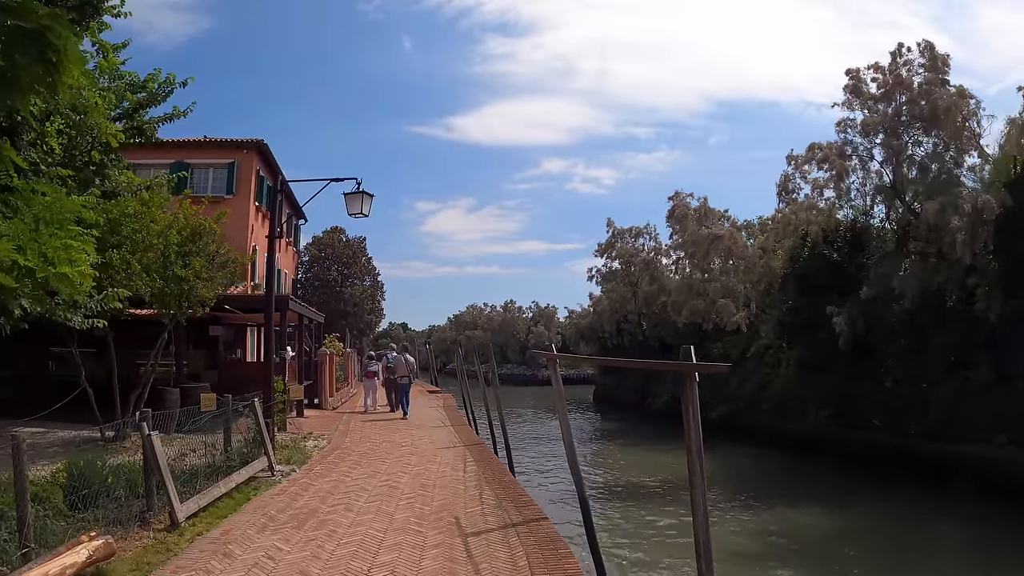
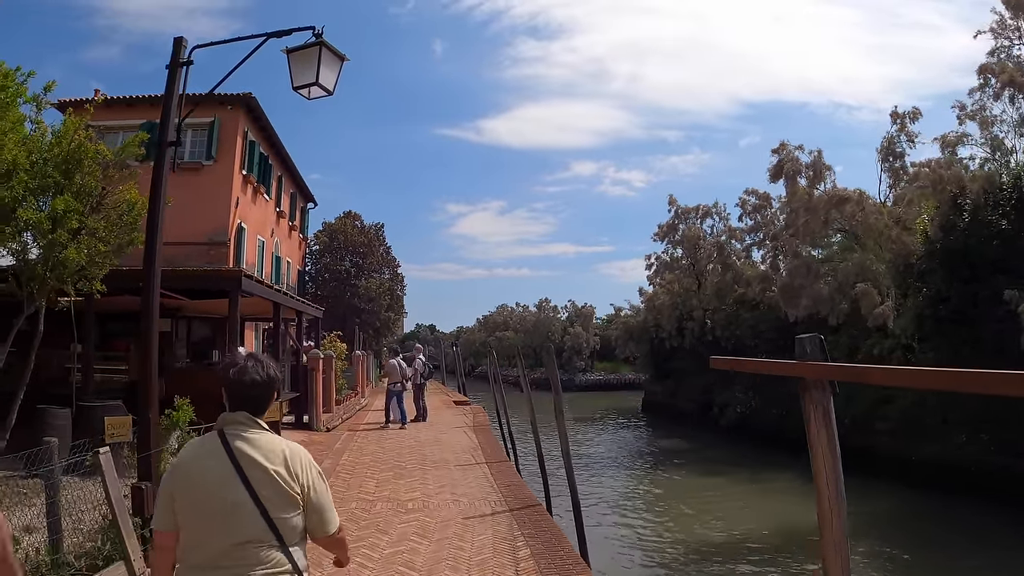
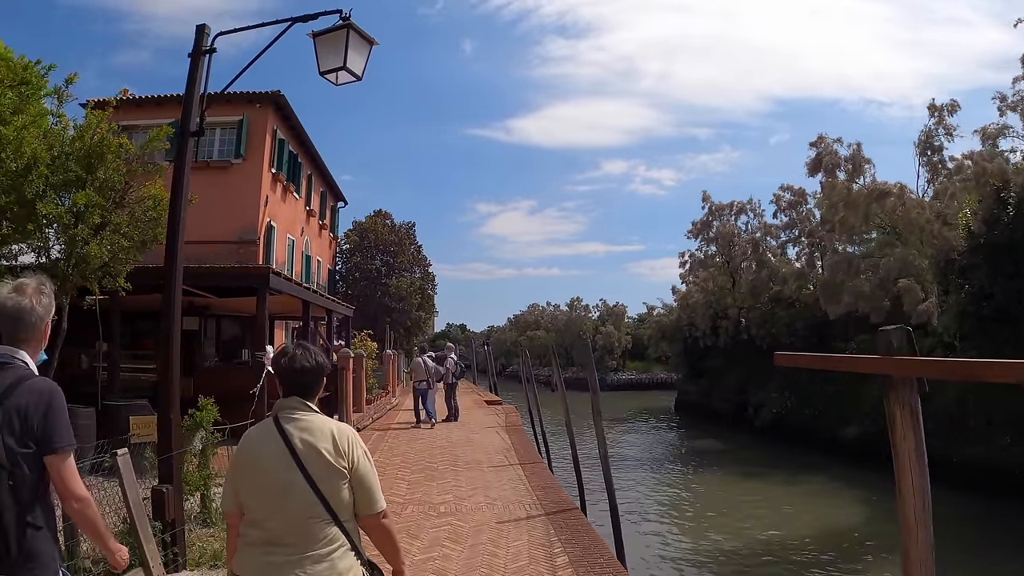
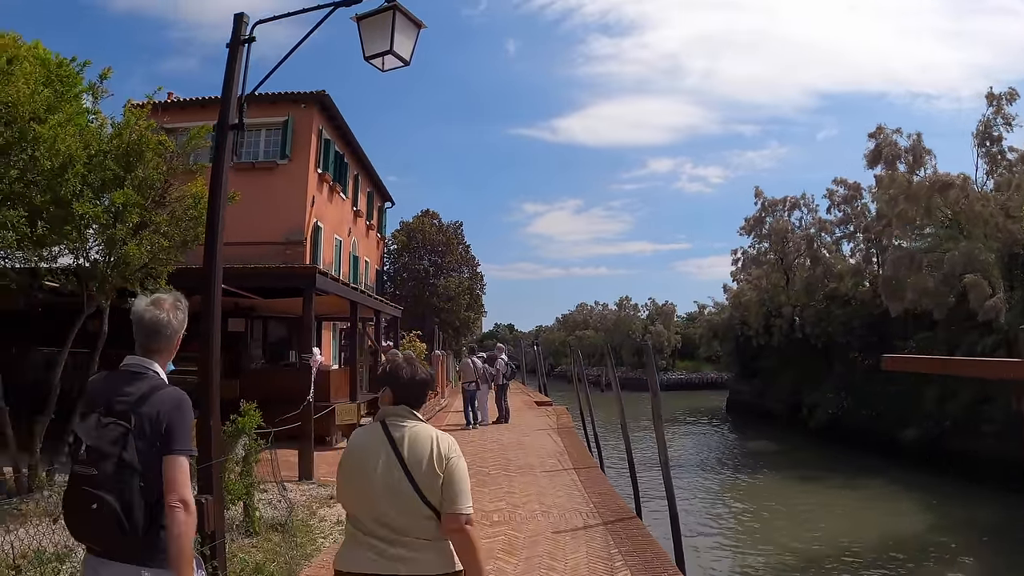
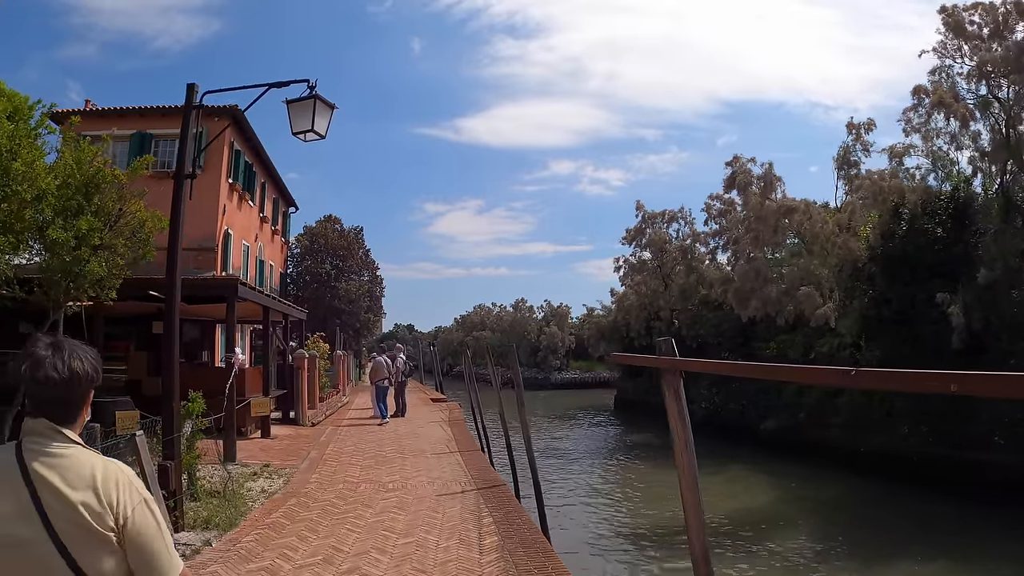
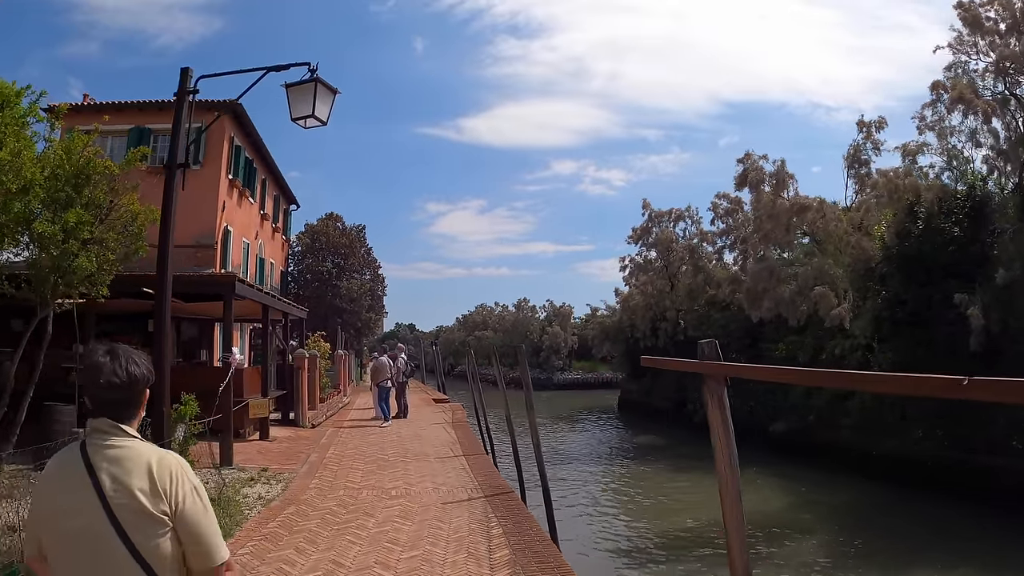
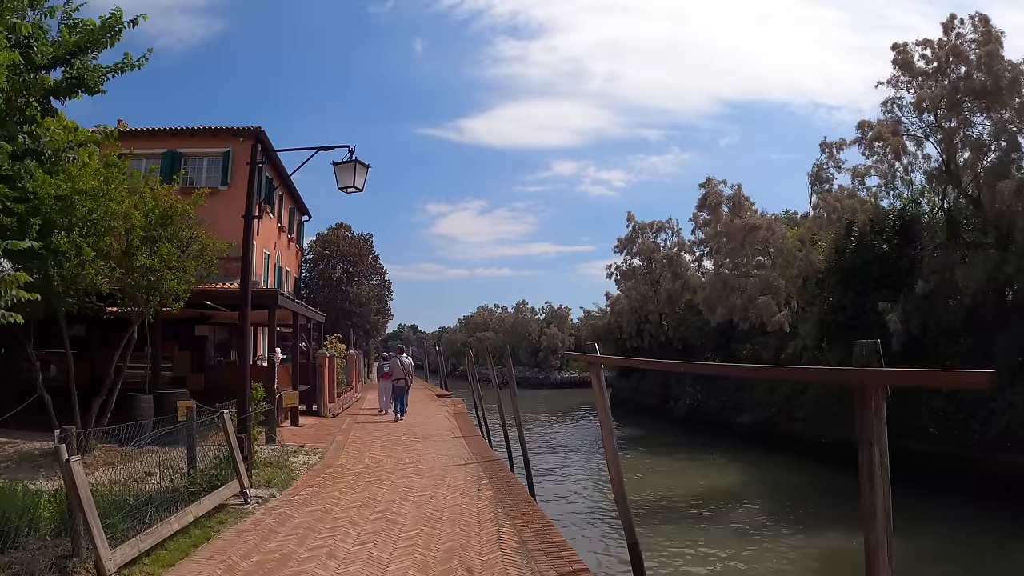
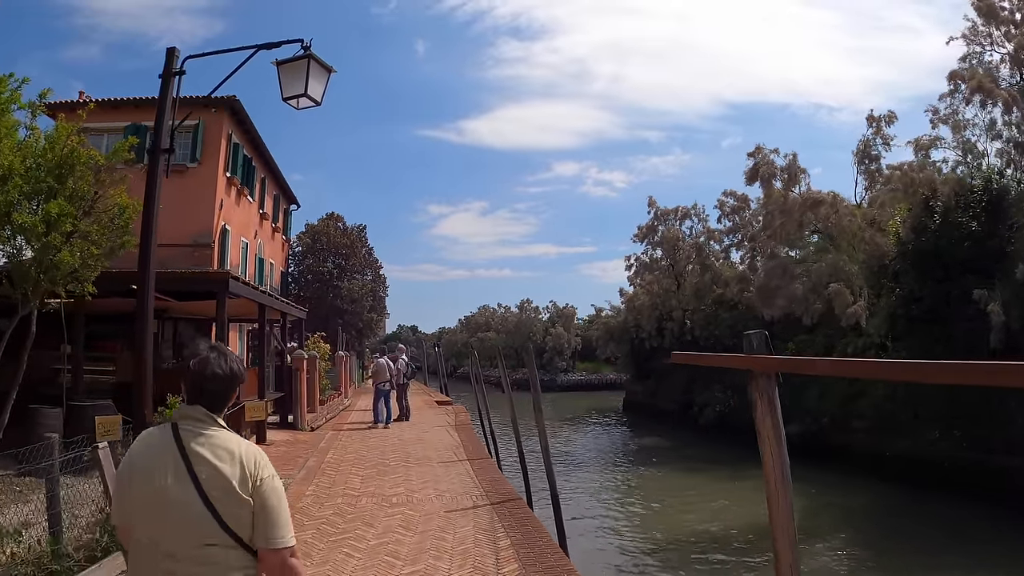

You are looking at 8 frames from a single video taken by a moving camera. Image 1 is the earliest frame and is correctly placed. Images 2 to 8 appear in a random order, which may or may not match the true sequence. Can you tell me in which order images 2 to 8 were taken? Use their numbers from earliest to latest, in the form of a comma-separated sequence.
7, 5, 6, 8, 2, 3, 4
